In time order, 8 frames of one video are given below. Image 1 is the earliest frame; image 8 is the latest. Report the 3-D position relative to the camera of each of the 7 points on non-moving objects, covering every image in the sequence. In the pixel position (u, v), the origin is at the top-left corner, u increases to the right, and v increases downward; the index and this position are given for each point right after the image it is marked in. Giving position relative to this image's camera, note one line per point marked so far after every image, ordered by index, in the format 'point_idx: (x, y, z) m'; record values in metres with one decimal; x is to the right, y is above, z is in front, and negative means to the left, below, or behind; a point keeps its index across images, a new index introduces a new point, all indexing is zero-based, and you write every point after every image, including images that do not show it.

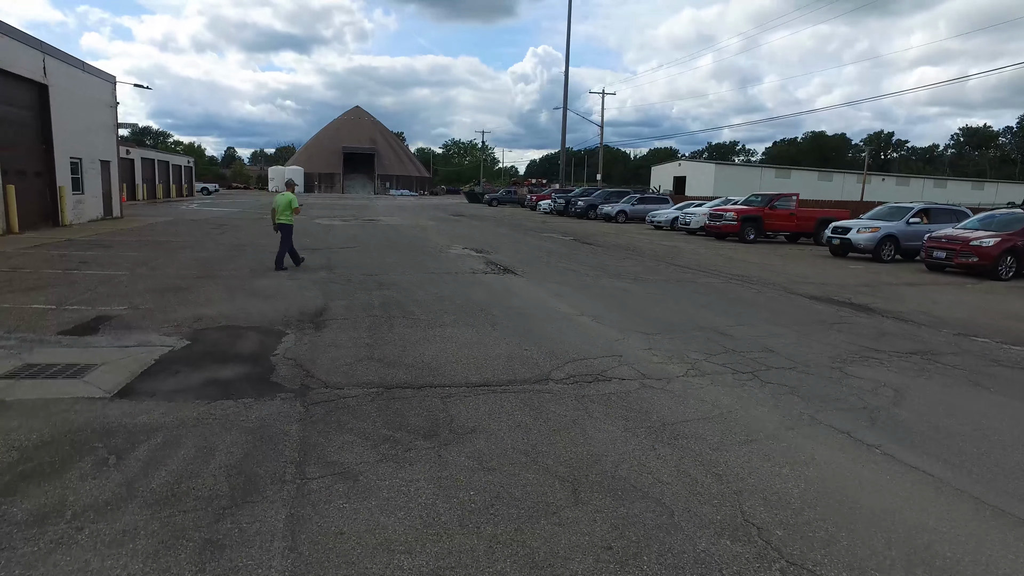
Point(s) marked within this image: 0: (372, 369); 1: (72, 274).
0: (-1.3, -0.7, +6.2) m
1: (-7.2, +0.2, +11.0) m
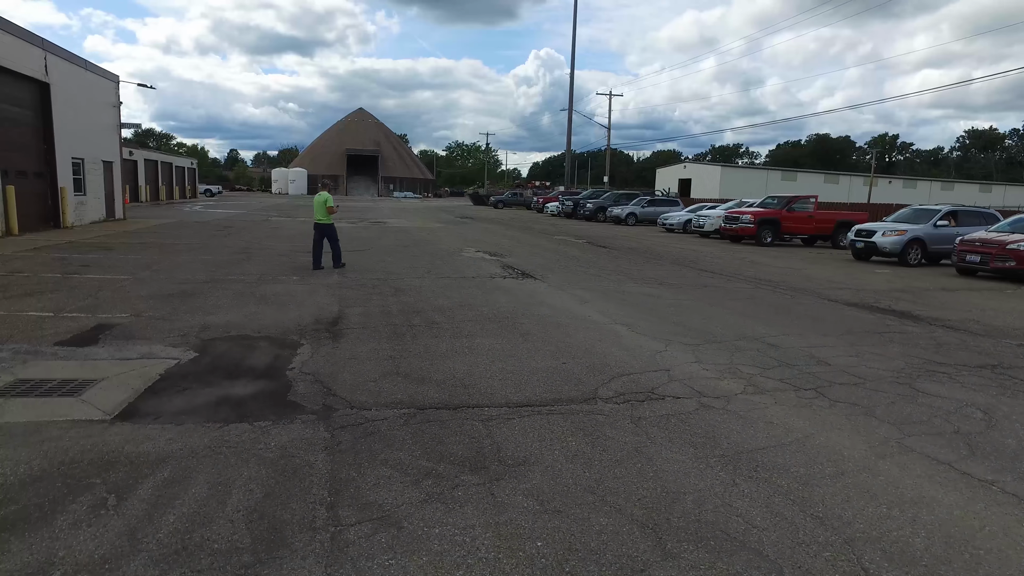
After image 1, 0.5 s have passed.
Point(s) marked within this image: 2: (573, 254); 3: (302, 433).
0: (-0.9, -0.8, +5.6) m
1: (-6.8, +0.2, +10.5) m
2: (+1.6, +0.9, +17.6) m
3: (-1.4, -1.0, +4.5) m
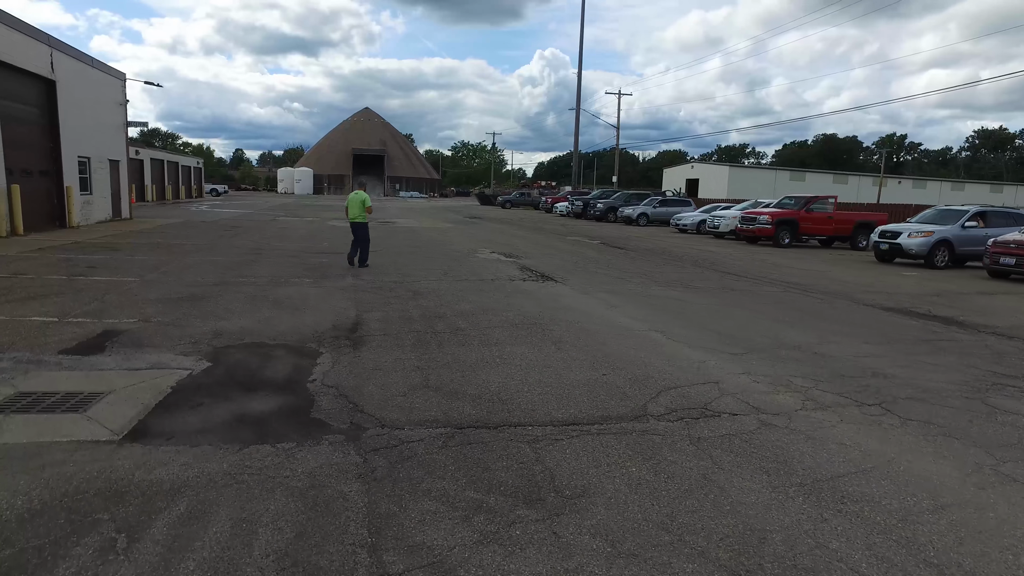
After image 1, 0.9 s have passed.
0: (-0.6, -0.9, +5.2) m
1: (-6.4, +0.1, +10.1) m
2: (+2.0, +0.8, +17.1) m
3: (-1.1, -1.0, +4.1) m
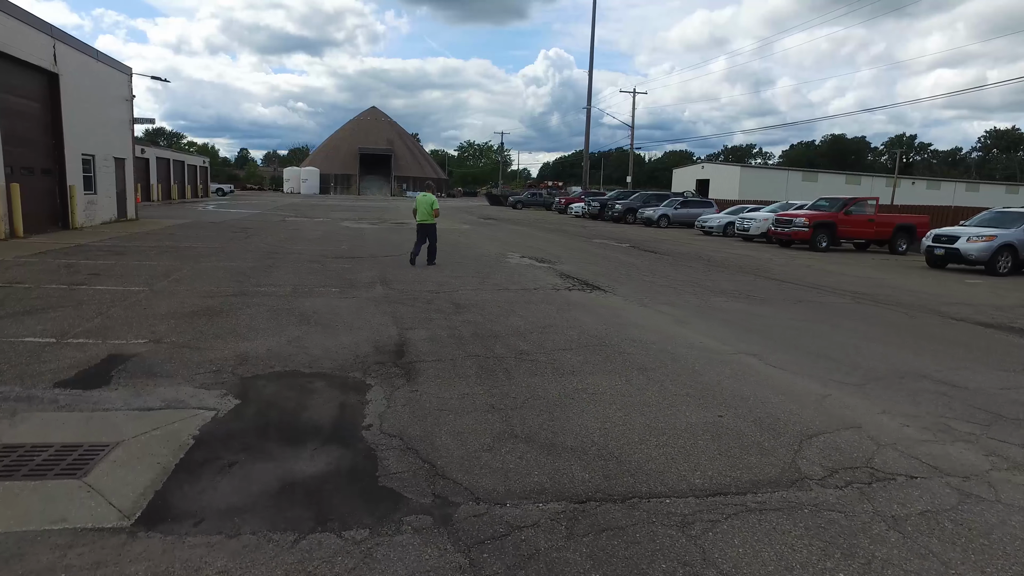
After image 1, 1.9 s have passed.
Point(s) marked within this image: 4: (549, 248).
0: (+0.1, -1.0, +4.1) m
1: (-5.7, 0.0, +9.0) m
2: (+2.7, +0.6, +16.0) m
3: (-0.4, -1.2, +2.9) m
4: (+1.0, +1.1, +19.2) m
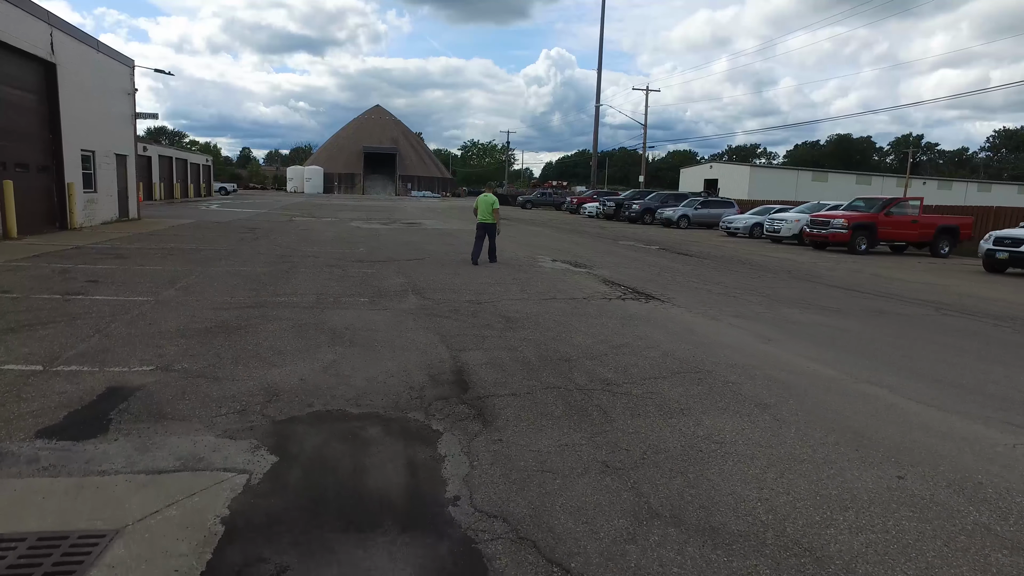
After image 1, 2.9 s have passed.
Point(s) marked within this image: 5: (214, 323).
0: (+0.8, -1.1, +2.9) m
1: (-5.0, -0.2, +7.8) m
2: (+3.4, +0.5, +14.8) m
3: (+0.3, -1.3, +1.8) m
4: (+1.7, +1.0, +18.0) m
5: (-3.1, -0.4, +7.1) m
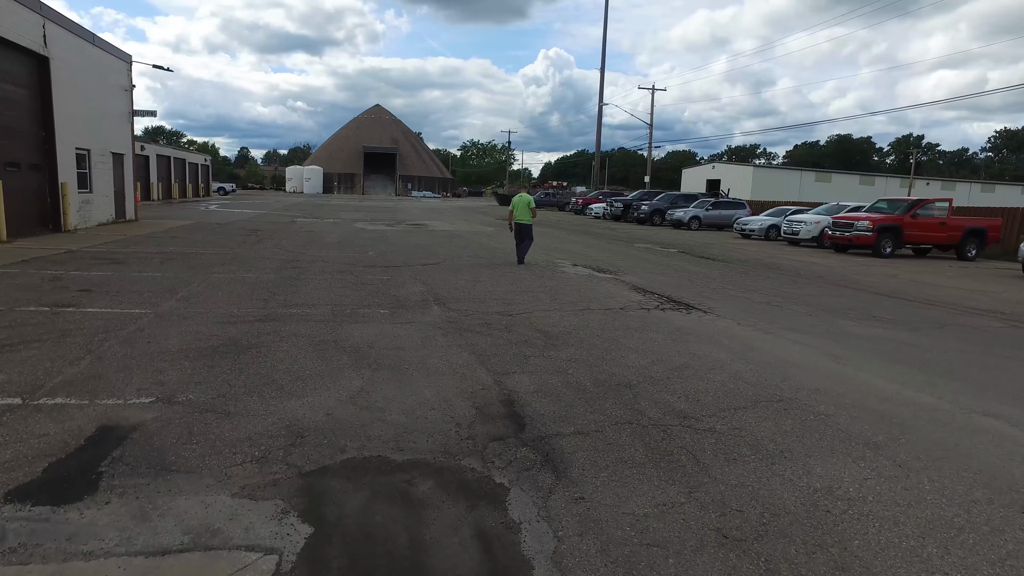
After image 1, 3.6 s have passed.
0: (+1.2, -1.3, +2.1) m
1: (-4.6, -0.3, +7.0) m
2: (+3.8, +0.4, +14.0) m
3: (+0.7, -1.4, +1.0) m
4: (+2.1, +0.9, +17.2) m
5: (-2.7, -0.5, +6.3) m
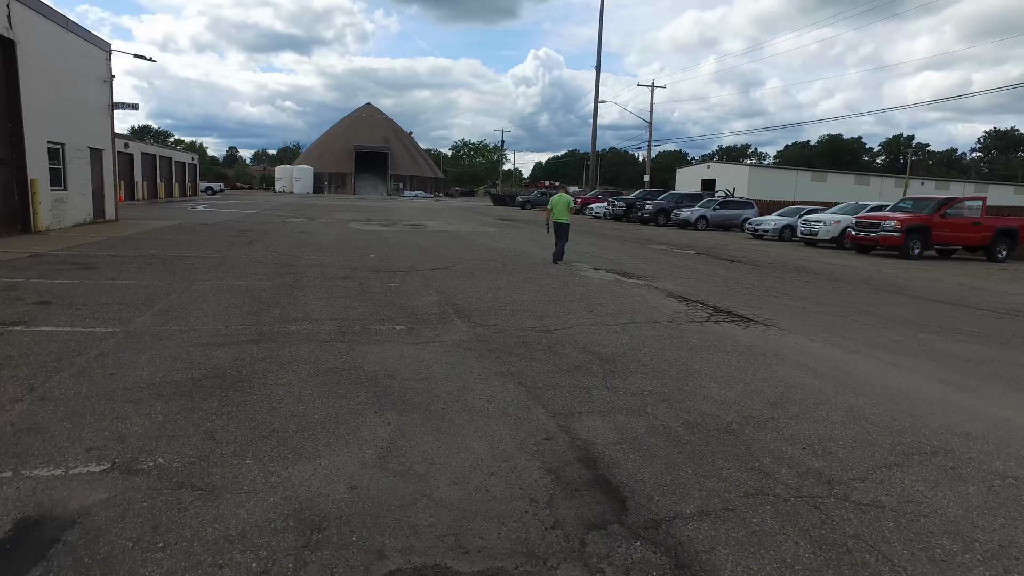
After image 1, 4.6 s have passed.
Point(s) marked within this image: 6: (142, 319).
0: (+1.7, -1.4, +0.9) m
1: (-4.2, -0.4, +5.7) m
2: (+4.1, +0.3, +12.8) m
3: (+1.2, -1.5, -0.3) m
4: (+2.4, +0.8, +16.0) m
5: (-2.3, -0.6, +5.0) m
6: (-3.6, -0.3, +6.7) m
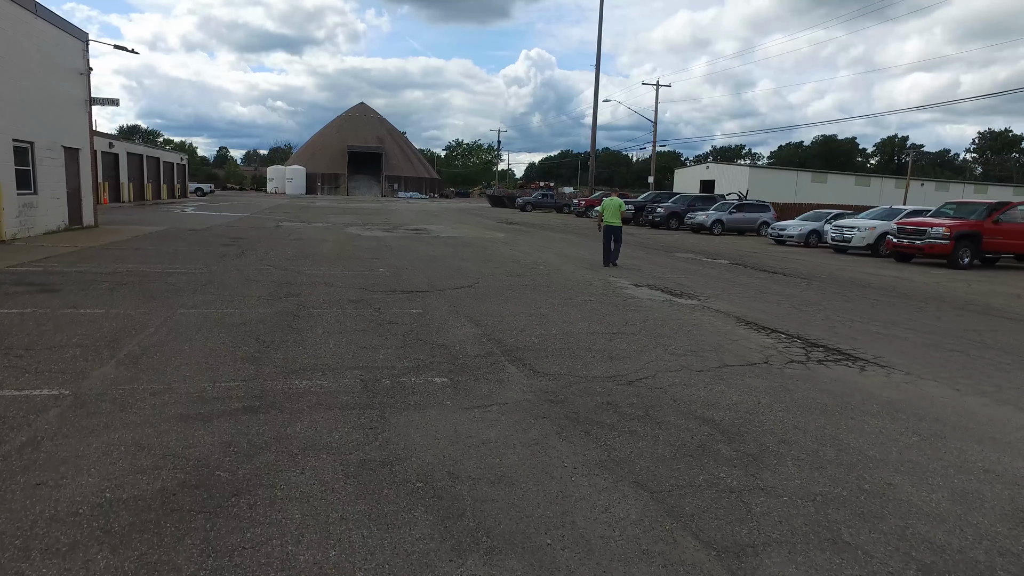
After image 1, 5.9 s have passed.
0: (+2.4, -1.7, -0.7) m
1: (-3.6, -0.7, +4.0) m
2: (+4.7, -0.1, +11.3) m
3: (+1.9, -1.8, -1.8) m
4: (+2.9, +0.4, +14.5) m
5: (-1.6, -0.9, +3.4) m
6: (-3.0, -0.6, +5.0) m
